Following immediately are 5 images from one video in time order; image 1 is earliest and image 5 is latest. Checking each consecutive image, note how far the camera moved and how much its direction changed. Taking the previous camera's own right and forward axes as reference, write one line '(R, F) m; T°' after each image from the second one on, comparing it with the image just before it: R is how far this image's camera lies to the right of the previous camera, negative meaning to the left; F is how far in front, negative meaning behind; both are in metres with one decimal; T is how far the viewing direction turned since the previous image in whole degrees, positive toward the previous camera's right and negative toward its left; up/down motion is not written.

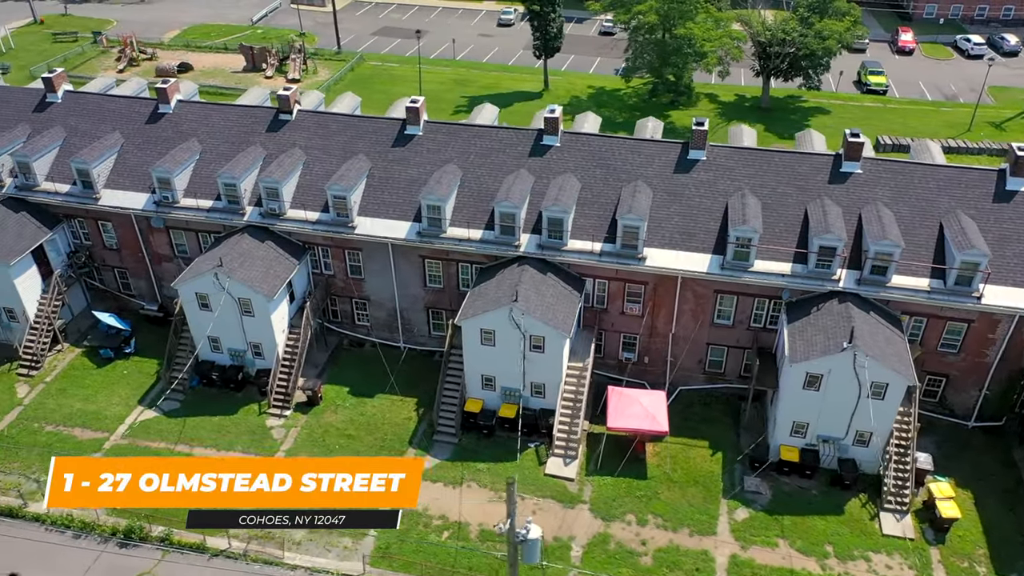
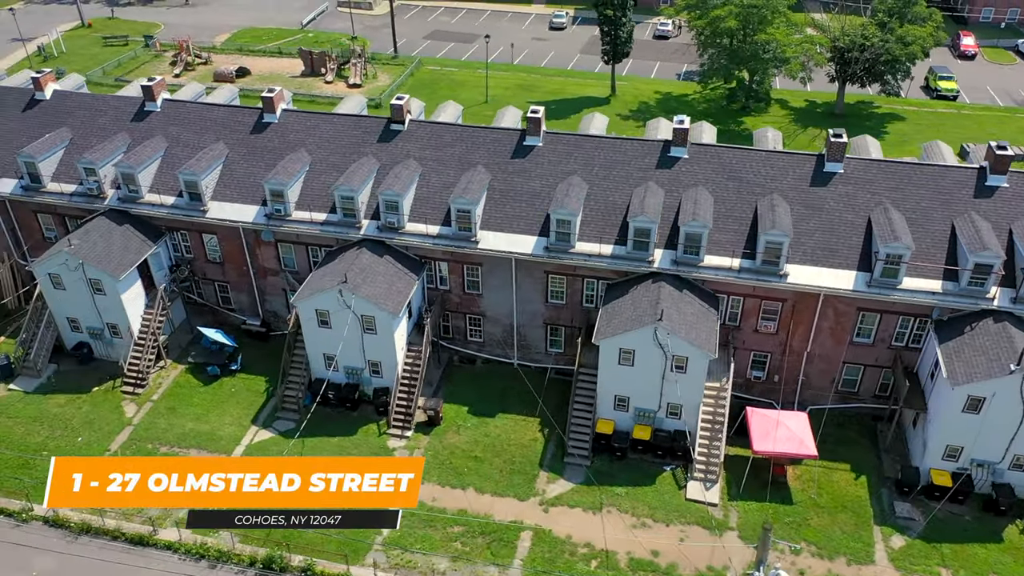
(-21.8, +1.2) m; 0°
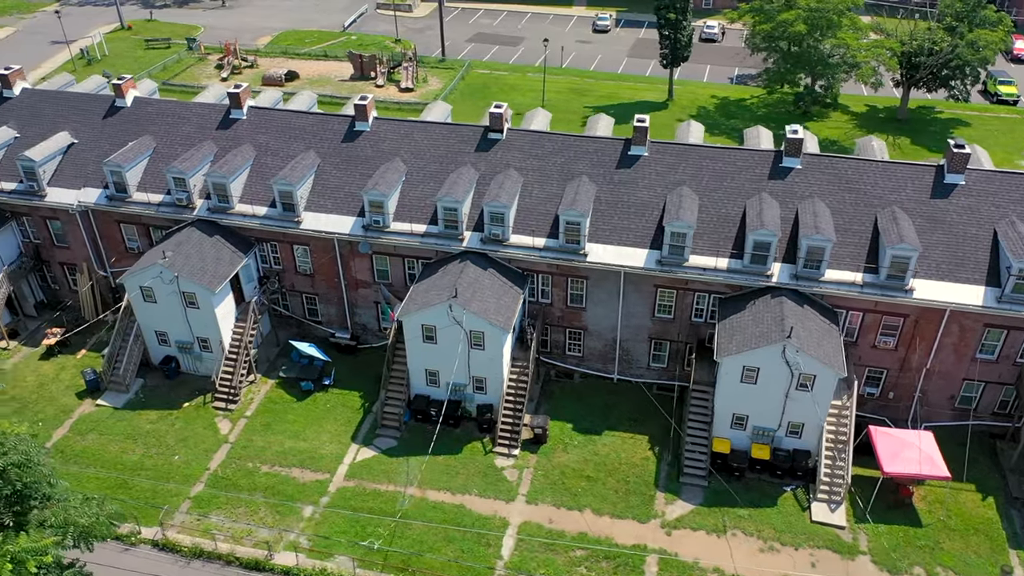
(-18.1, +1.1) m; 0°
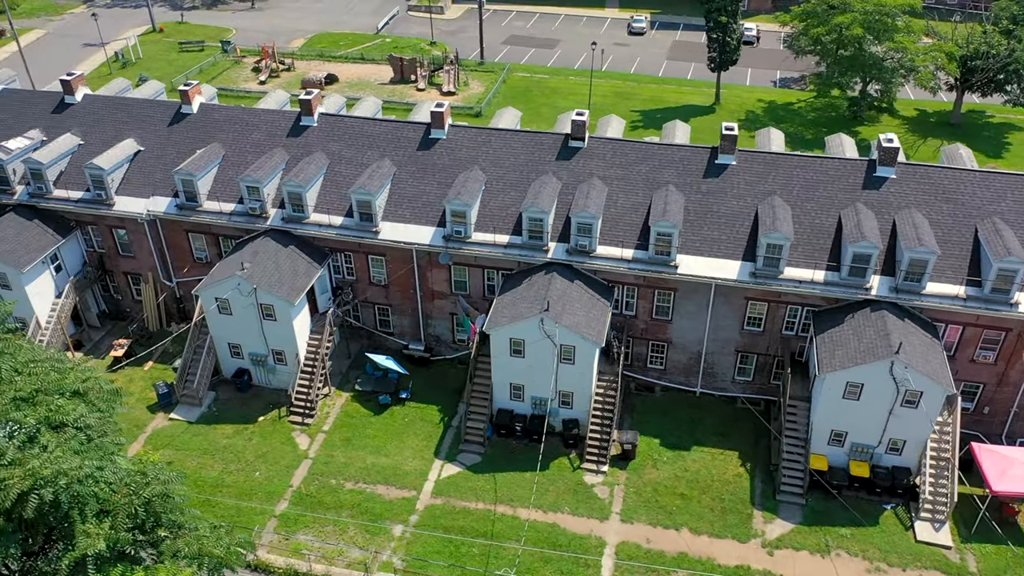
(-14.3, +0.9) m; 0°
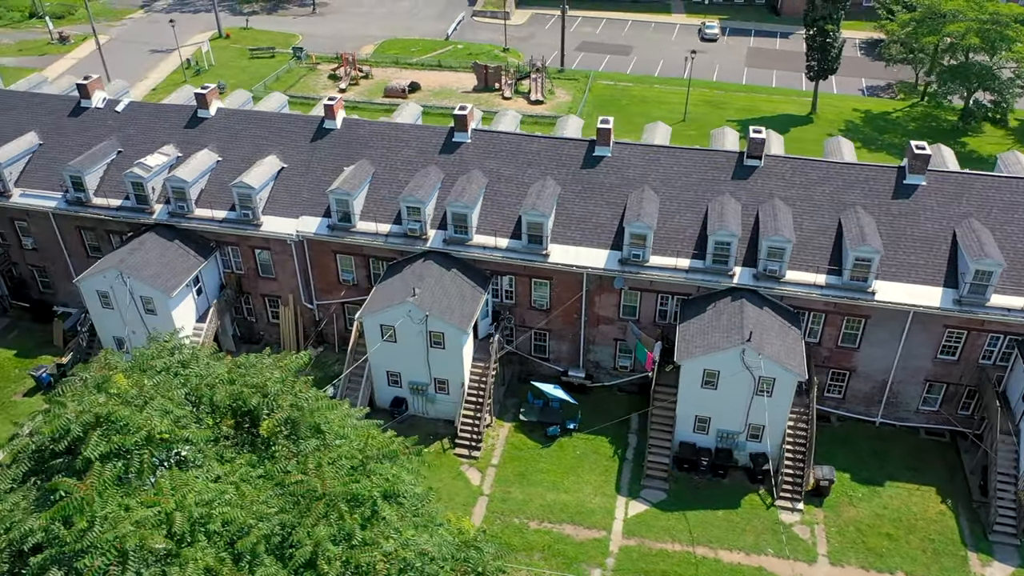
(-29.1, +1.8) m; 0°
